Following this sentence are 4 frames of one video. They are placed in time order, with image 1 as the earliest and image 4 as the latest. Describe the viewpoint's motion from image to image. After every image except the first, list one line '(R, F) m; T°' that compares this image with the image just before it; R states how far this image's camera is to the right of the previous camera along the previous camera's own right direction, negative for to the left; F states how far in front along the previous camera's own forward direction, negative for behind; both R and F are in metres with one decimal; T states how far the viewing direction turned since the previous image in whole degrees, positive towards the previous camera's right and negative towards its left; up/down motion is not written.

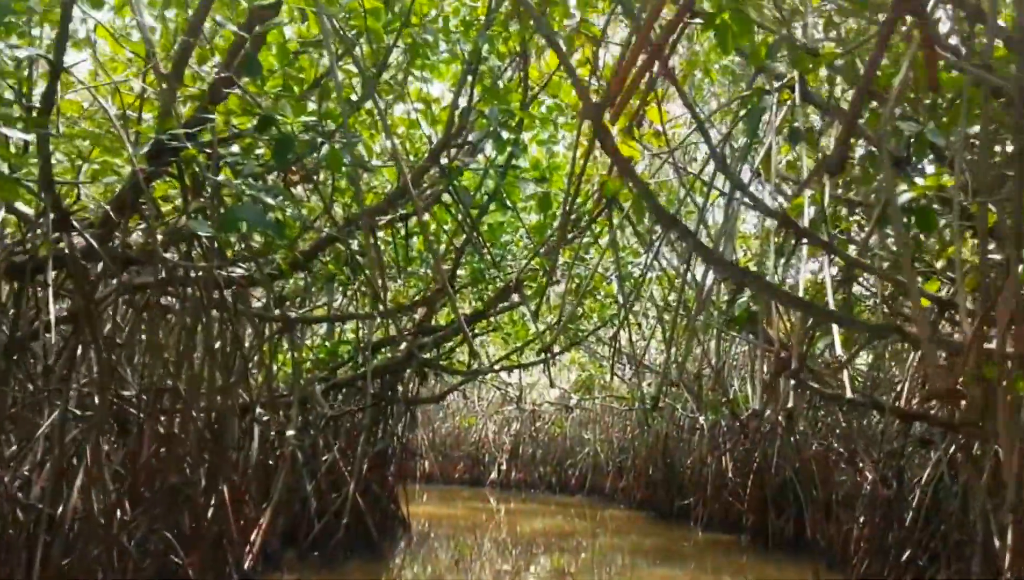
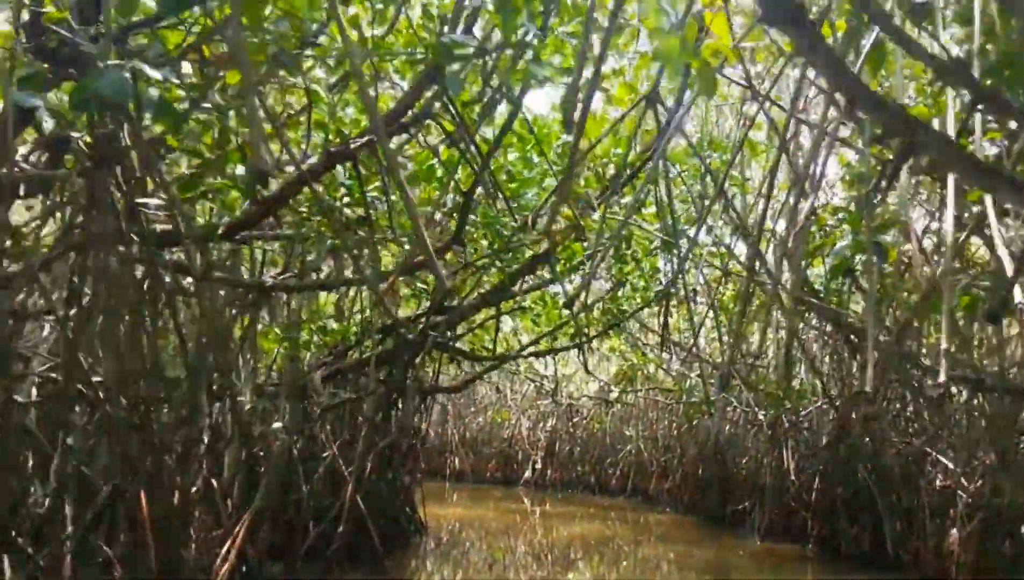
(+0.1, +0.9) m; -2°
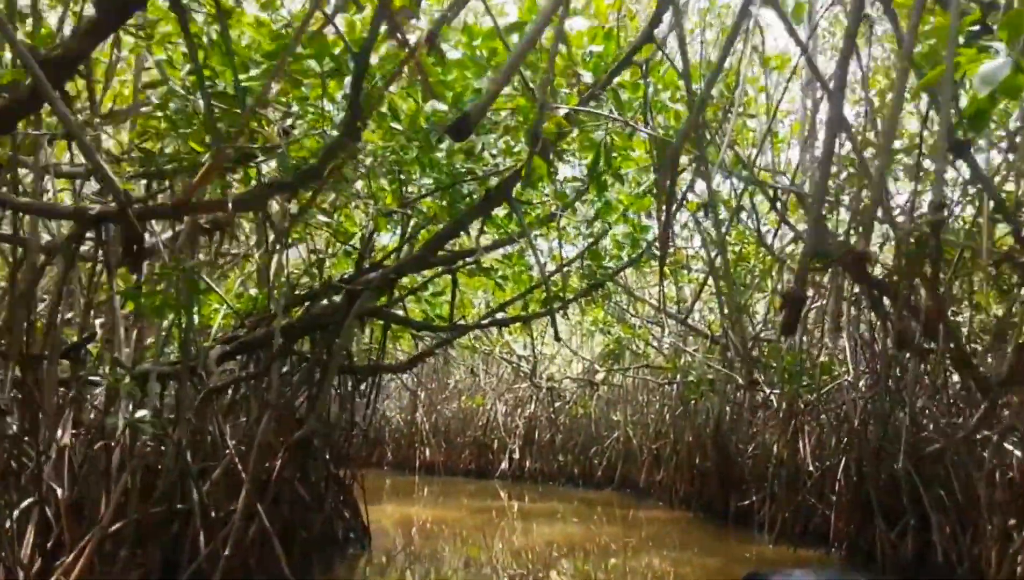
(+0.2, +1.2) m; +1°
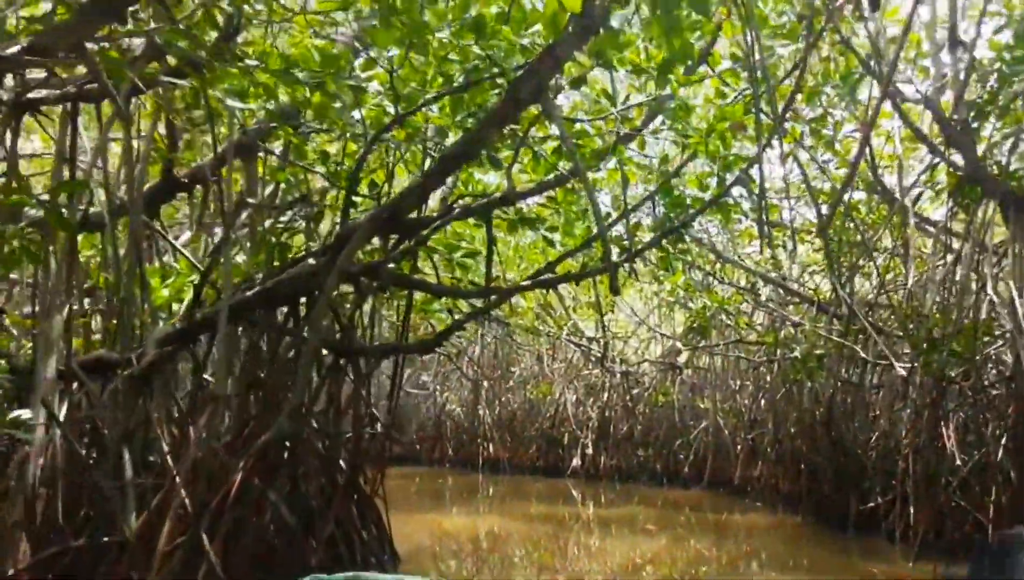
(+0.1, +1.2) m; -5°
